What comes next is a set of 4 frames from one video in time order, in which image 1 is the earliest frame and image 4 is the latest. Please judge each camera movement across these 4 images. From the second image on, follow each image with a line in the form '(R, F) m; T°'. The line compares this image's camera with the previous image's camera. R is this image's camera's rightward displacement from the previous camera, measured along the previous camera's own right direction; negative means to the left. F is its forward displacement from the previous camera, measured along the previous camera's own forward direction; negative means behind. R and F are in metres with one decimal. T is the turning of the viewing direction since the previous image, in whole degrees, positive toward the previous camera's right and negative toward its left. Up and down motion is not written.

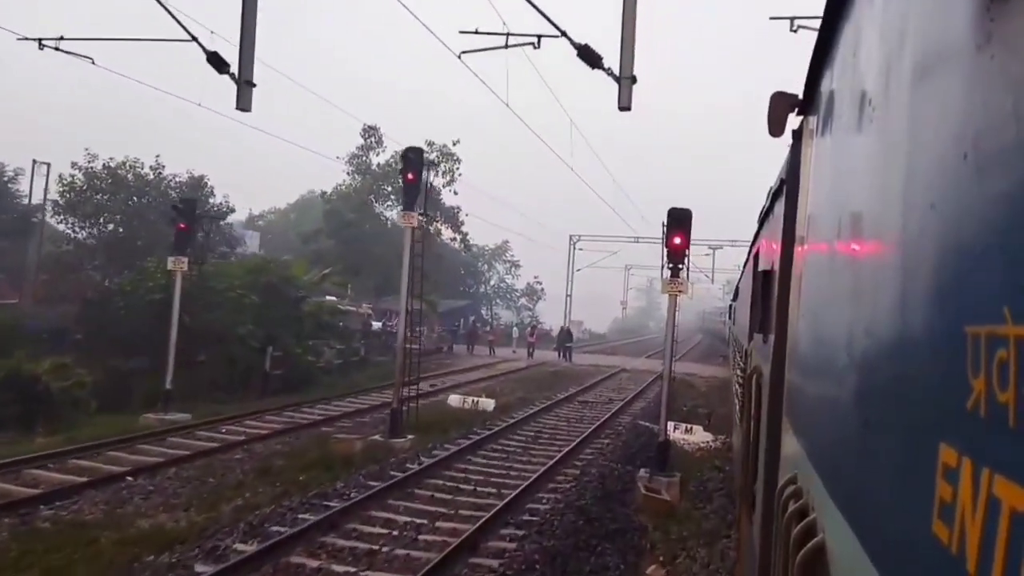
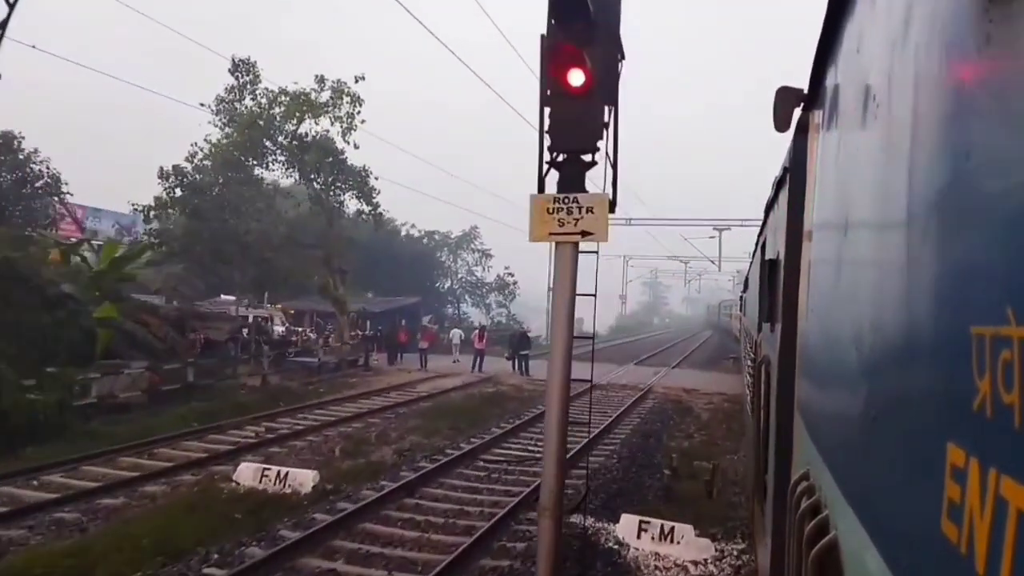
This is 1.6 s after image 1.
(+0.3, +0.9) m; -1°
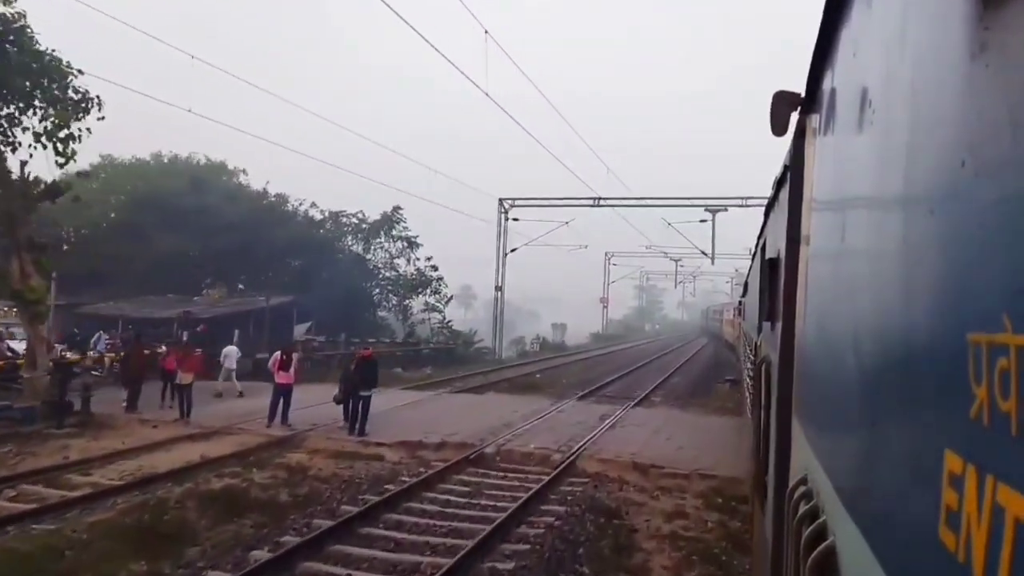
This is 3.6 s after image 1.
(-1.0, -3.6) m; 0°
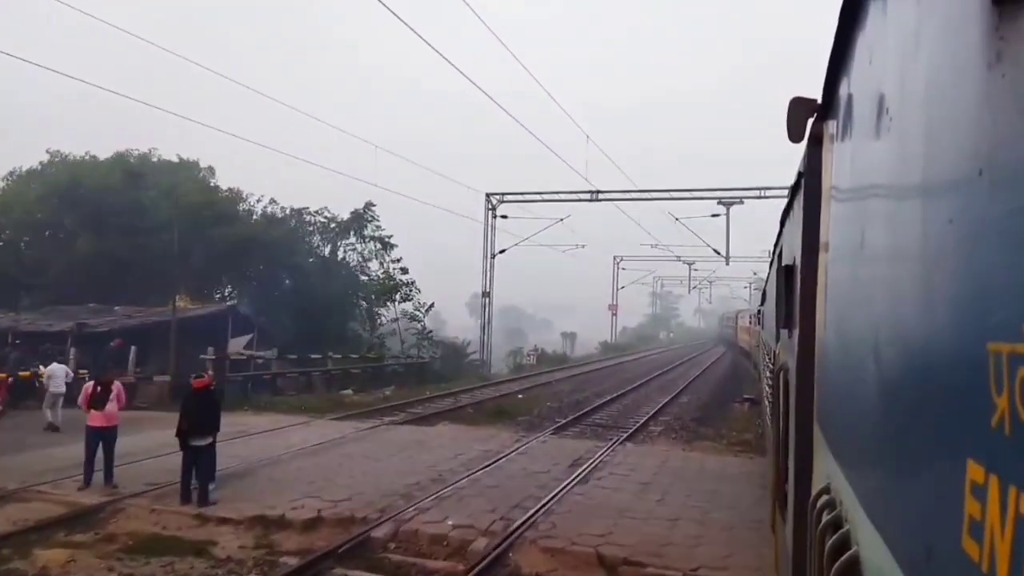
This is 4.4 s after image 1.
(+0.7, +2.2) m; -1°
